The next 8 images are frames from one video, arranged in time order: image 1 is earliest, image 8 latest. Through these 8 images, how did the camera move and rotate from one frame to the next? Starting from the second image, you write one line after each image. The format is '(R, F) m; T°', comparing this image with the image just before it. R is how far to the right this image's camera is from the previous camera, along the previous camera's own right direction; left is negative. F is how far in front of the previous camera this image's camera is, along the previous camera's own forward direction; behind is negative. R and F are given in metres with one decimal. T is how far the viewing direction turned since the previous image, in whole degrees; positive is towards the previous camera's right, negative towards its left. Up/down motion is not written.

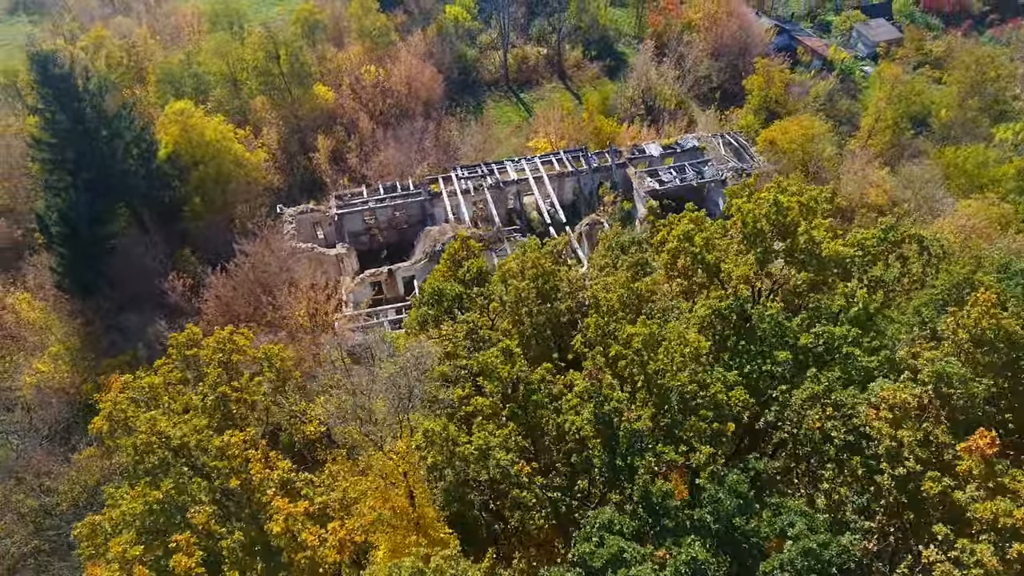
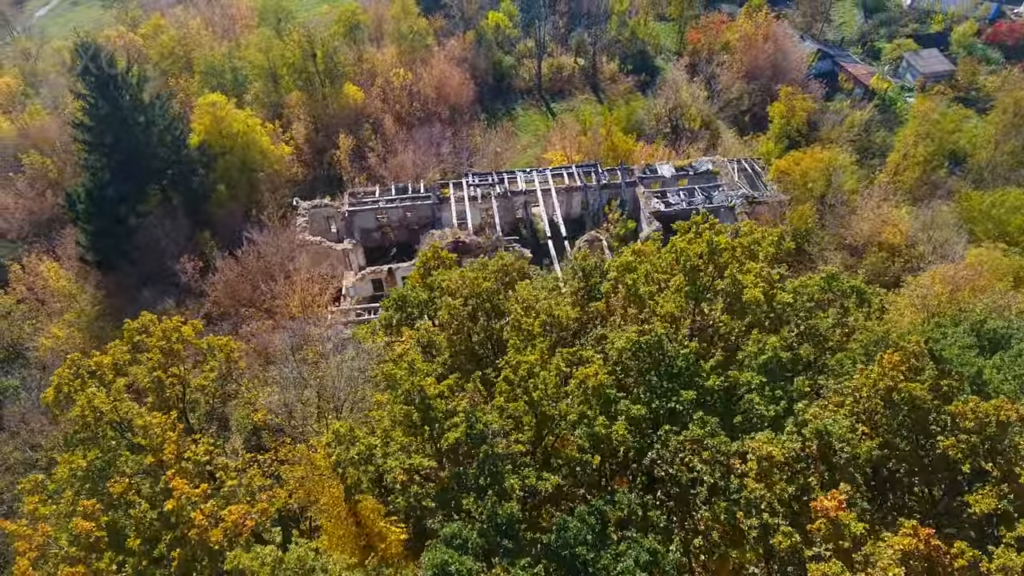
(+3.2, -0.7) m; -5°
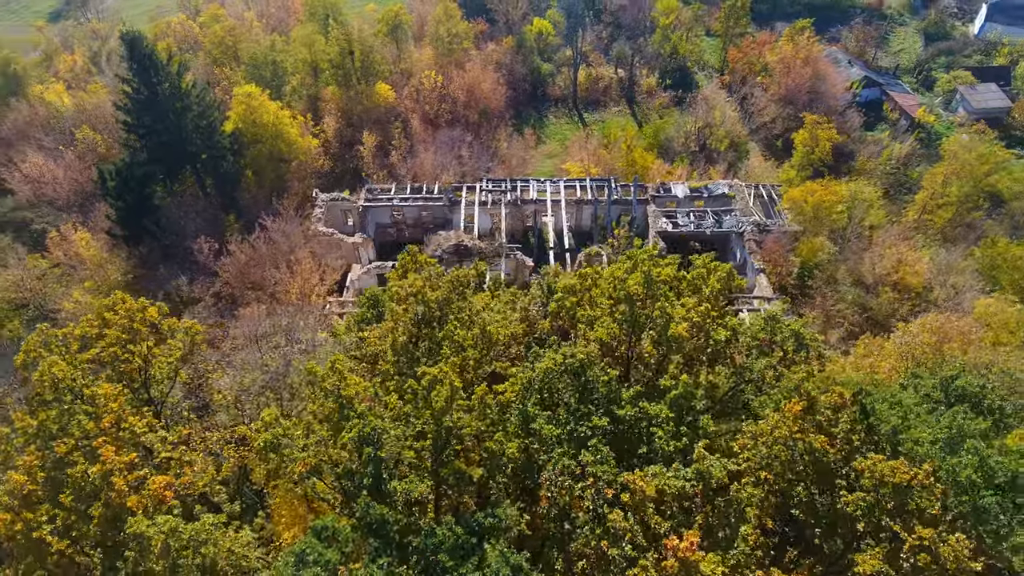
(+3.1, -0.5) m; -5°
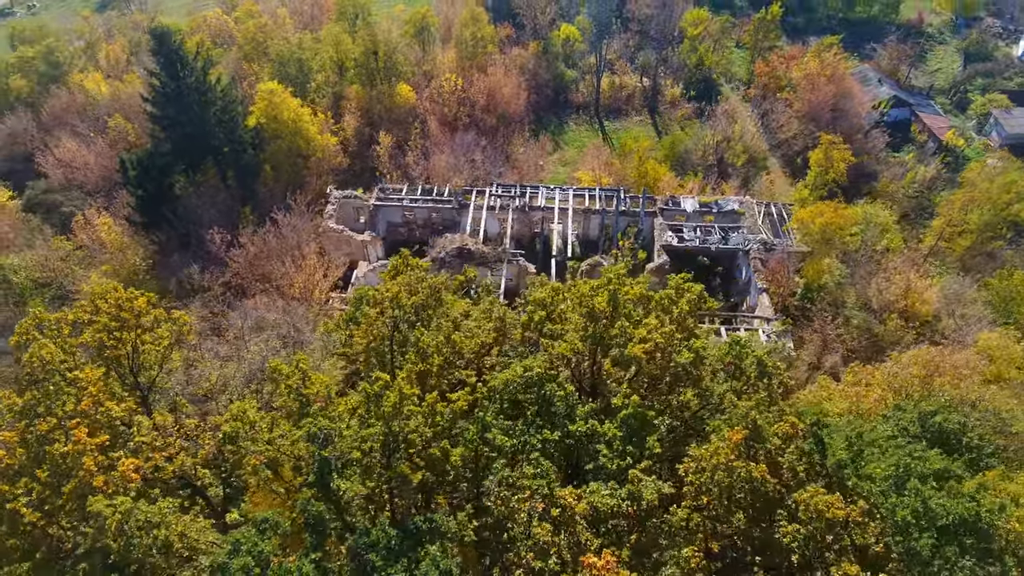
(+1.8, -0.4) m; -3°
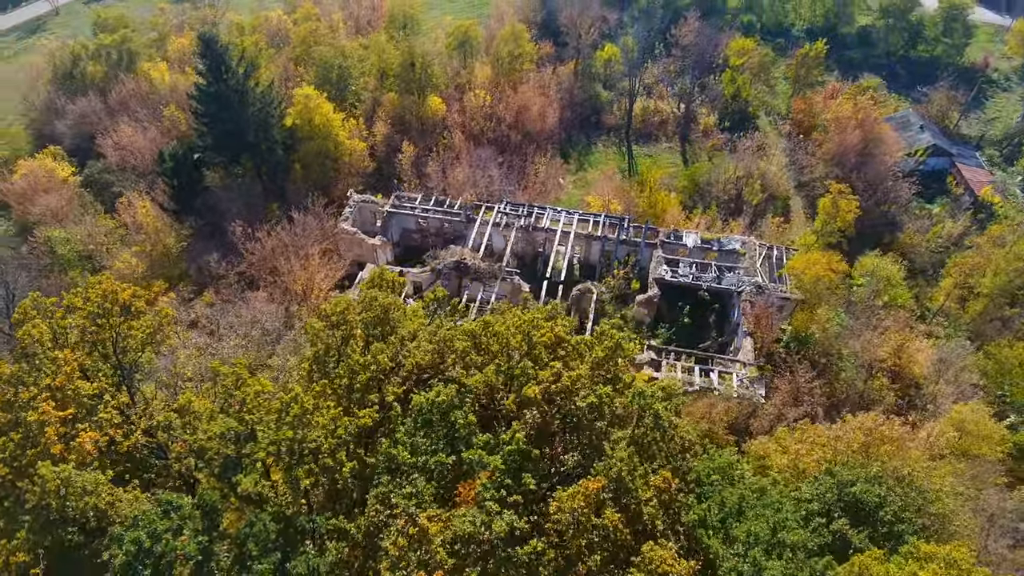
(+3.9, -1.3) m; -5°
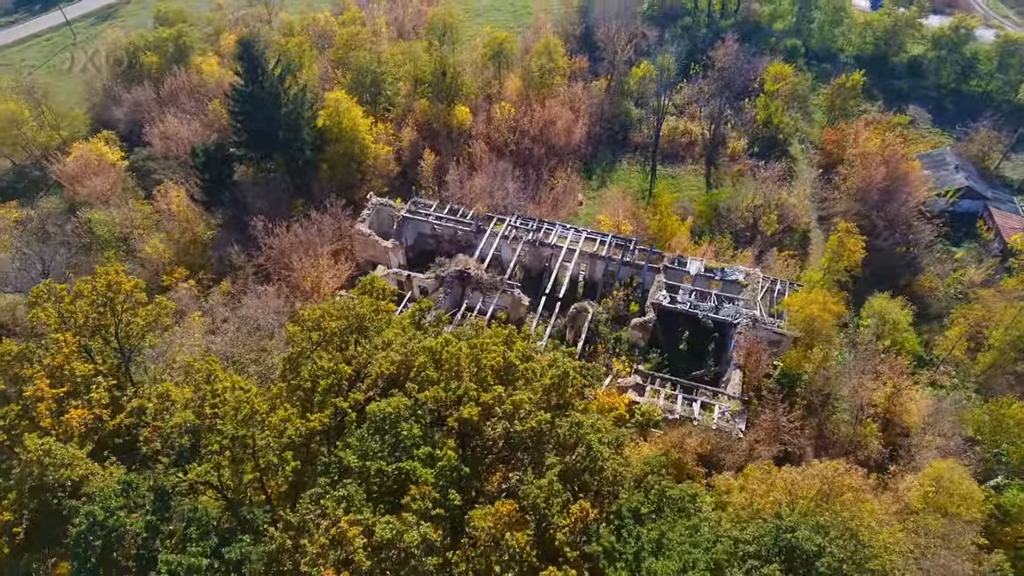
(+2.8, -0.9) m; -4°
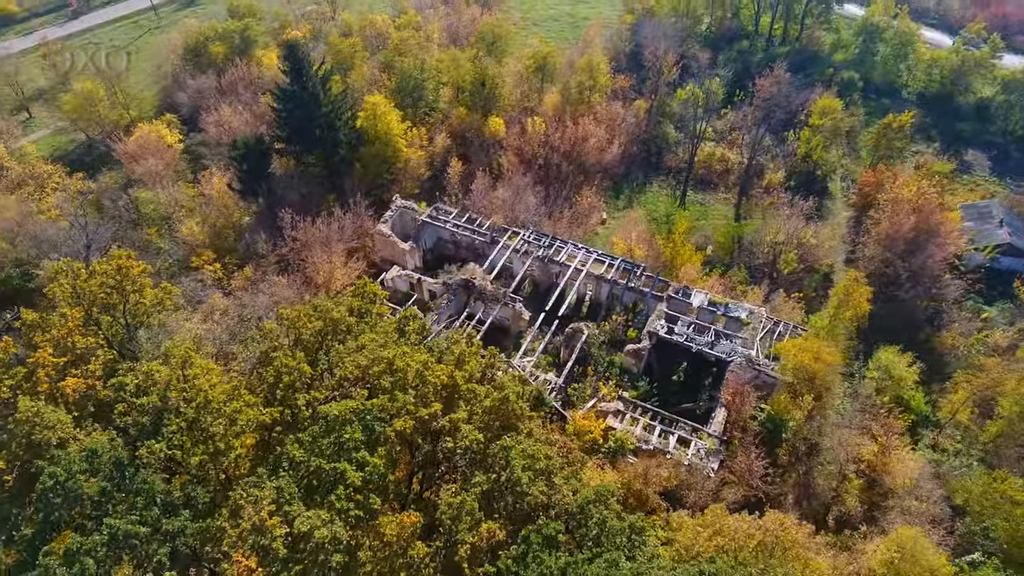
(+3.5, -0.9) m; -5°
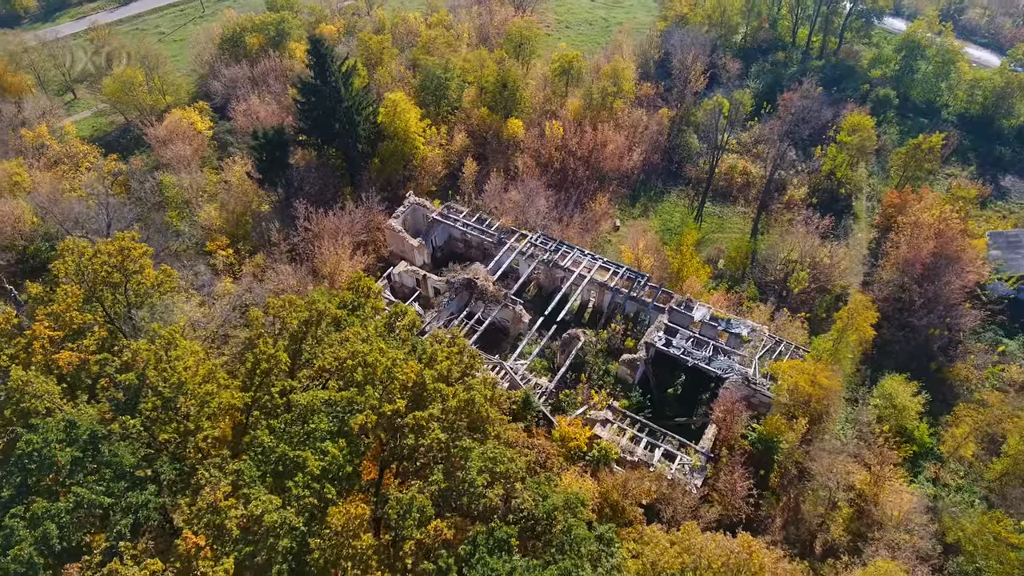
(+2.1, -0.2) m; -3°
